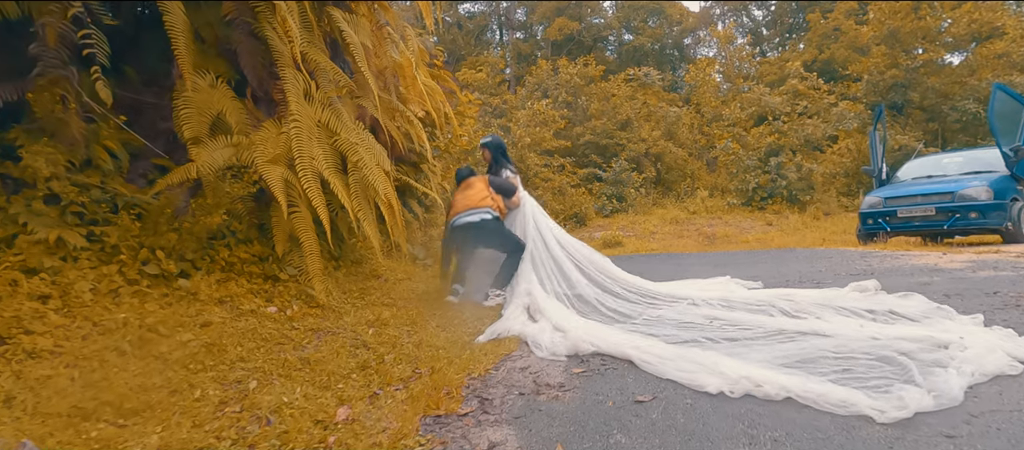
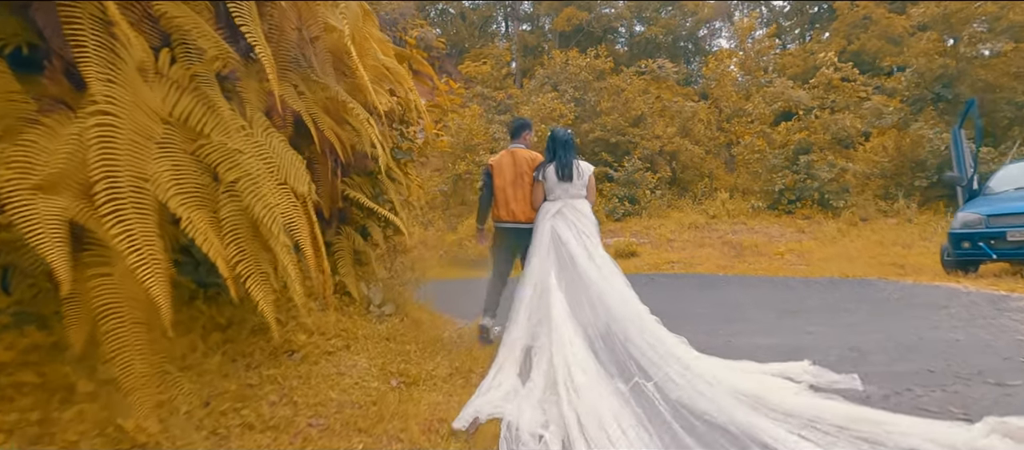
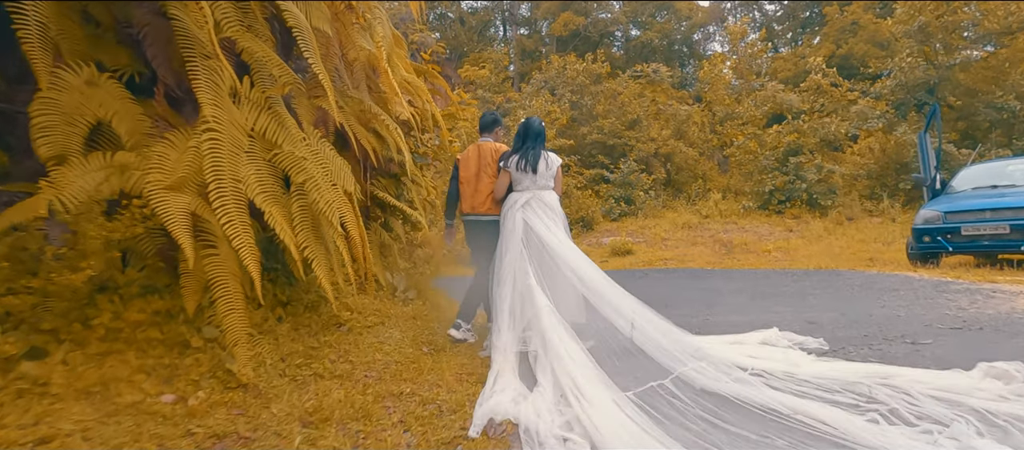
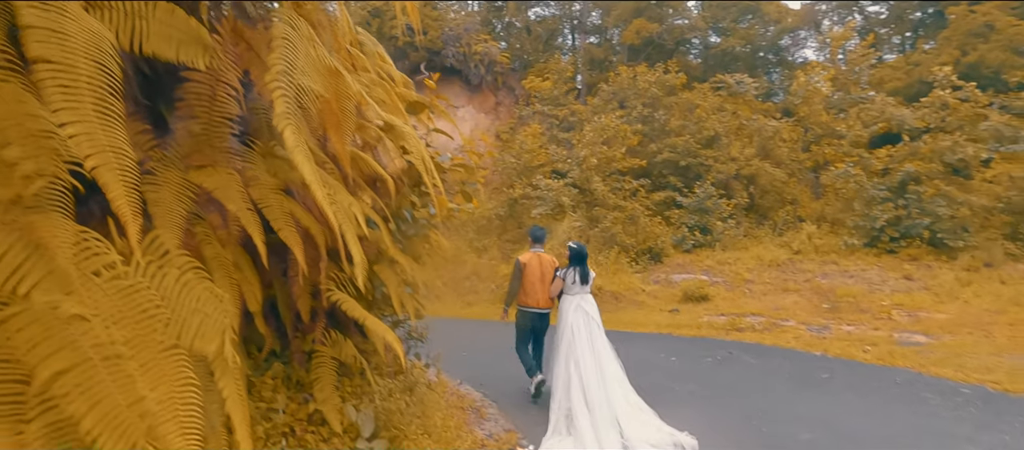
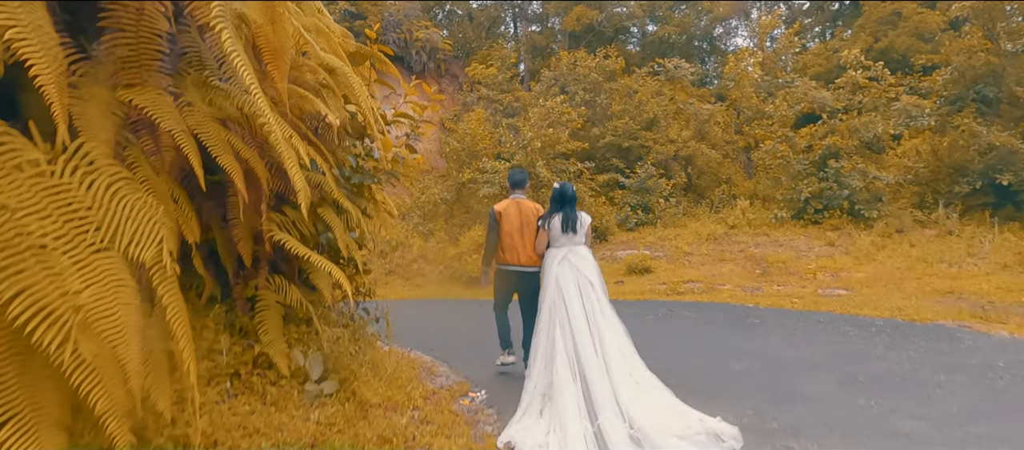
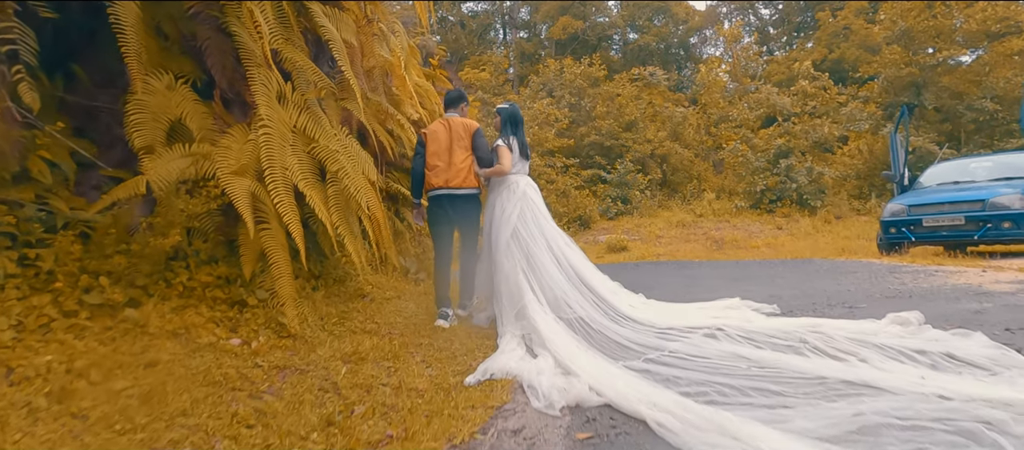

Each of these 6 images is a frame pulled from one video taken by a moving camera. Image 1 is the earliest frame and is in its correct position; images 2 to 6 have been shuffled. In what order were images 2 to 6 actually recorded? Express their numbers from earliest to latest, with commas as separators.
6, 3, 2, 5, 4
